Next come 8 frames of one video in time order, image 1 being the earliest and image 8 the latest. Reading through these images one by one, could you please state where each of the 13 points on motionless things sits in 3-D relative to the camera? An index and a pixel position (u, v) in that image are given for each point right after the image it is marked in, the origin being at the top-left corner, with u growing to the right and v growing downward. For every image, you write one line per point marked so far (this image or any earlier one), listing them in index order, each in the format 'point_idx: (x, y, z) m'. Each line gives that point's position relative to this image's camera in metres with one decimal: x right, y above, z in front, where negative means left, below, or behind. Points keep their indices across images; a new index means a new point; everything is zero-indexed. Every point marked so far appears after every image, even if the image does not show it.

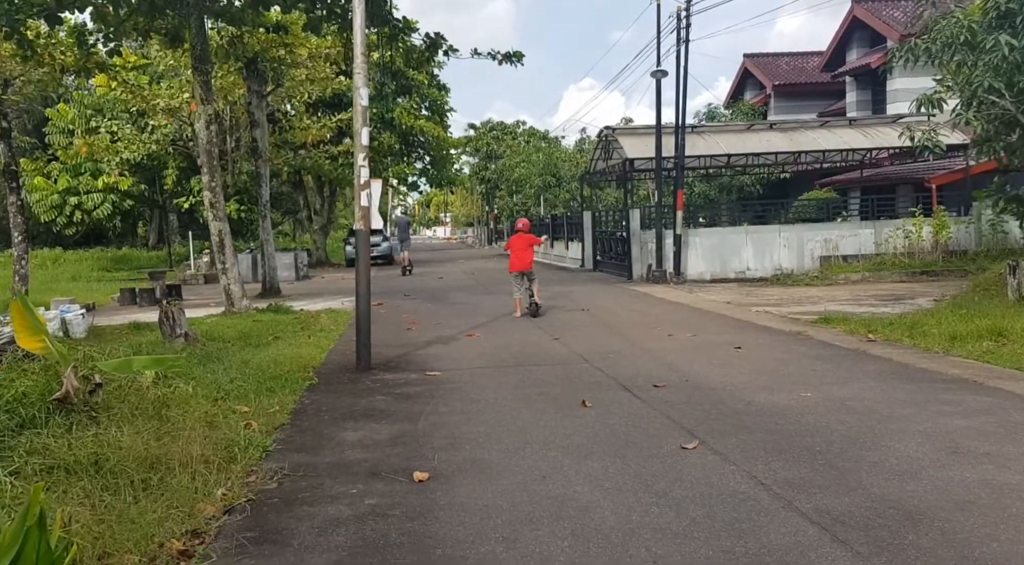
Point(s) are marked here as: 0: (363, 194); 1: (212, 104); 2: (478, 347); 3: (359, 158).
0: (-1.6, +0.9, +8.6) m
1: (-5.1, +3.0, +13.9) m
2: (-0.4, -0.8, +9.8) m
3: (-1.6, +1.3, +8.6) m
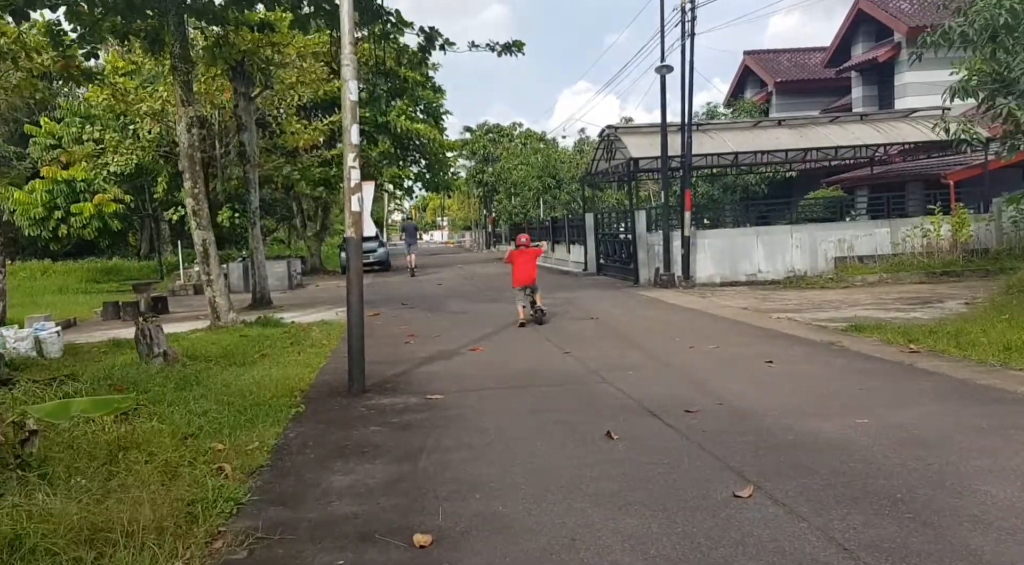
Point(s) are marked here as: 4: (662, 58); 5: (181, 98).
0: (-1.5, +0.8, +7.7) m
1: (-5.1, +2.8, +13.0) m
2: (-0.3, -0.9, +9.0) m
3: (-1.6, +1.2, +7.7) m
4: (+3.3, +4.9, +17.5) m
5: (-5.2, +2.9, +12.8) m
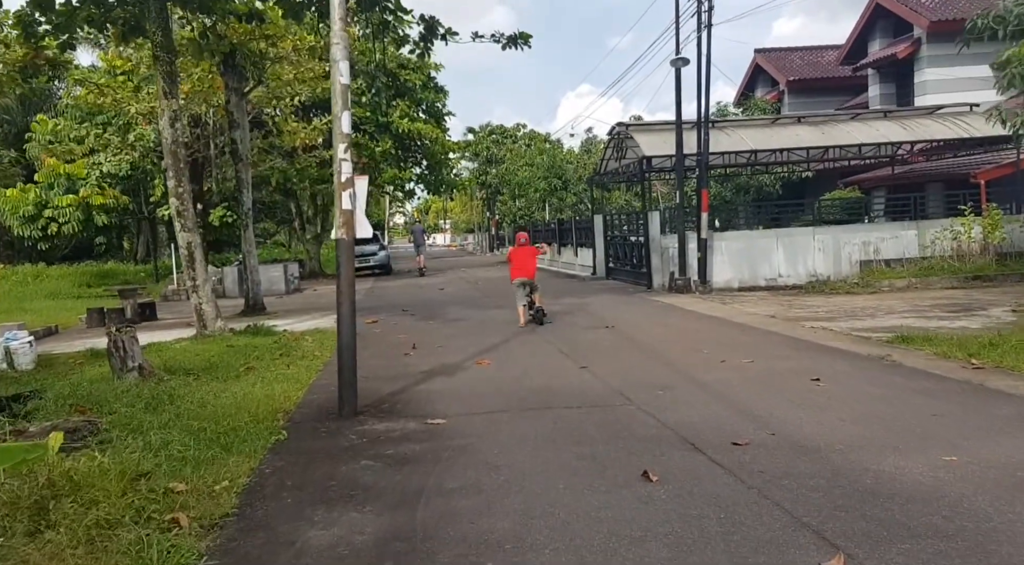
0: (-1.4, +0.7, +6.8) m
1: (-5.0, +2.7, +12.1) m
2: (-0.2, -1.0, +8.1) m
3: (-1.5, +1.1, +6.8) m
4: (+3.4, +4.8, +16.6) m
5: (-5.1, +2.8, +11.9) m
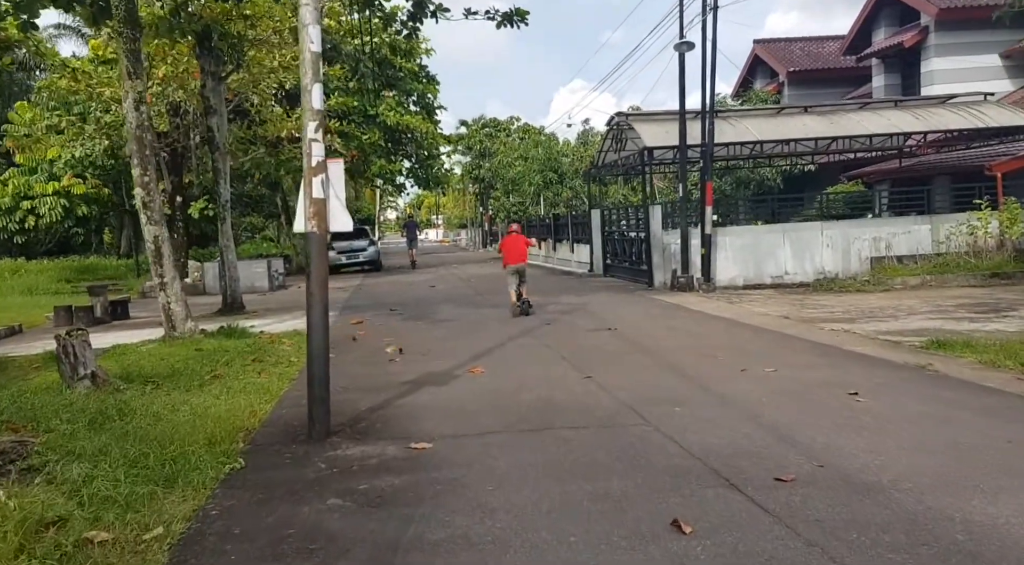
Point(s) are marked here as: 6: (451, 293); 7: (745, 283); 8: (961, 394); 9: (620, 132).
0: (-1.4, +0.7, +5.9) m
1: (-5.1, +2.8, +11.2) m
2: (-0.3, -1.0, +7.2) m
3: (-1.5, +1.1, +5.9) m
4: (+3.3, +4.8, +15.7) m
5: (-5.2, +2.9, +10.9) m
6: (-1.4, -0.2, +18.4) m
7: (+4.7, 0.0, +16.4) m
8: (+3.4, -0.8, +6.1) m
9: (+2.5, +3.5, +18.8) m
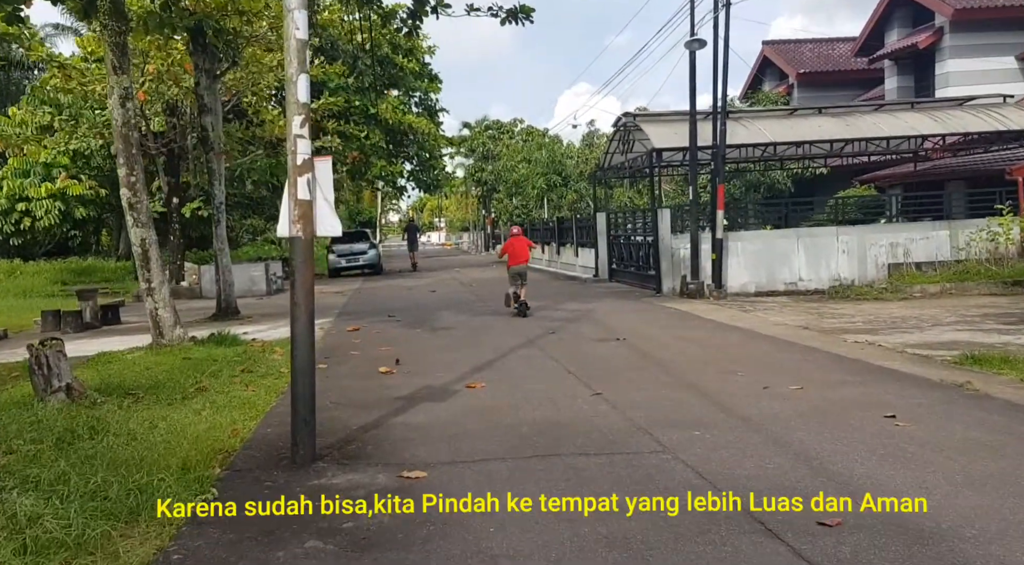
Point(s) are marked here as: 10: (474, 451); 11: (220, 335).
0: (-1.4, +0.7, +5.4) m
1: (-5.0, +2.7, +10.7) m
2: (-0.2, -1.0, +6.6) m
3: (-1.4, +1.1, +5.4) m
4: (+3.4, +4.7, +15.2) m
5: (-5.1, +2.8, +10.4) m
6: (-1.3, -0.3, +17.9) m
7: (+4.8, -0.1, +15.9) m
8: (+3.4, -0.9, +5.5) m
9: (+2.6, +3.4, +18.3) m
10: (-0.3, -1.1, +5.4) m
11: (-4.1, -0.7, +11.4) m
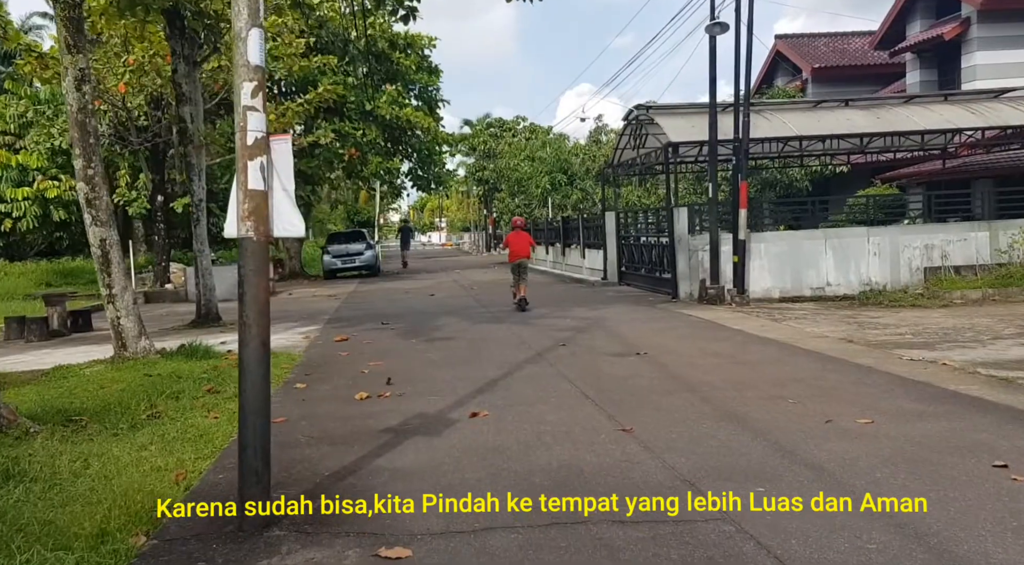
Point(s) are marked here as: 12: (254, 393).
0: (-1.3, +0.6, +4.2) m
1: (-4.9, +2.6, +9.5) m
2: (-0.2, -1.1, +5.4) m
3: (-1.4, +1.0, +4.2) m
4: (+3.5, +4.6, +14.0) m
5: (-5.0, +2.7, +9.2) m
6: (-1.2, -0.4, +16.7) m
7: (+4.9, -0.2, +14.7) m
8: (+3.4, -1.0, +4.3) m
9: (+2.7, +3.3, +17.1) m
10: (-0.2, -1.2, +4.2) m
11: (-4.0, -0.8, +10.2) m
12: (-1.3, -0.5, +4.1) m
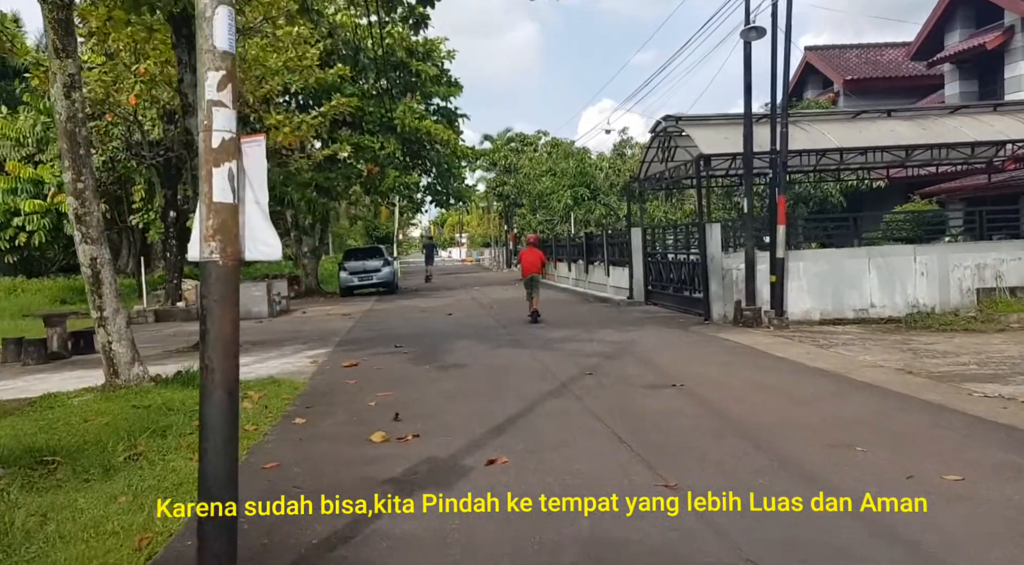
0: (-1.2, +0.5, +3.4) m
1: (-4.7, +2.4, +8.8) m
2: (0.0, -1.3, +4.6) m
3: (-1.3, +0.9, +3.4) m
4: (+3.8, +4.3, +13.2) m
5: (-4.8, +2.5, +8.6) m
6: (-0.8, -0.8, +15.9) m
7: (+5.3, -0.6, +13.7) m
8: (+3.6, -1.2, +3.4) m
9: (+3.1, +2.9, +16.2) m
10: (-0.1, -1.3, +3.3) m
11: (-3.8, -1.1, +9.5) m
12: (-1.2, -0.7, +3.4) m
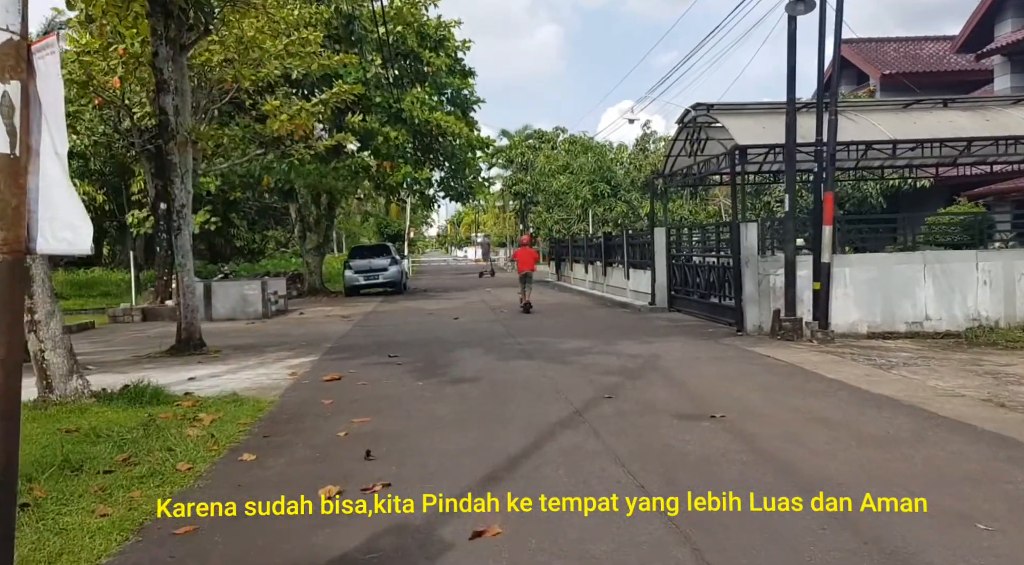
0: (-1.3, +0.4, +2.0) m
1: (-4.6, +2.4, +7.5) m
2: (-0.1, -1.3, +3.2) m
3: (-1.3, +0.8, +2.0) m
4: (+4.0, +4.1, +11.7) m
5: (-4.7, +2.5, +7.3) m
6: (-0.6, -0.8, +14.5) m
7: (+5.4, -0.7, +12.2) m
8: (+3.5, -1.3, +1.9) m
9: (+3.4, +2.8, +14.7) m
10: (-0.2, -1.4, +1.9) m
11: (-3.7, -1.0, +8.1) m
12: (-1.3, -0.7, +1.9) m
